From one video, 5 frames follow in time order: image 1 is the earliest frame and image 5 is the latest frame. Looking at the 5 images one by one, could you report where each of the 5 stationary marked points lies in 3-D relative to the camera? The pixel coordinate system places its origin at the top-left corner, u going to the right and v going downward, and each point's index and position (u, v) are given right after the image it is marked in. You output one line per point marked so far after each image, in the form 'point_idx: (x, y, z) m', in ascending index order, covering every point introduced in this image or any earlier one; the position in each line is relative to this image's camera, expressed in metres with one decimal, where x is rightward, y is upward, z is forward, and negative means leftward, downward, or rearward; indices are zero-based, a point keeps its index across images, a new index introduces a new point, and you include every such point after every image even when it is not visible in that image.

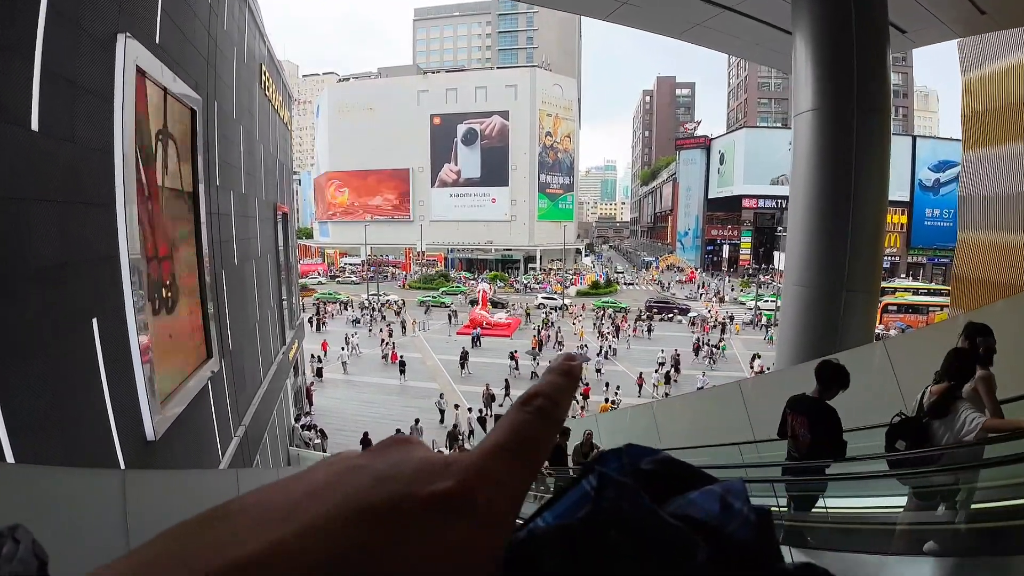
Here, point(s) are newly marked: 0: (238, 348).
0: (-4.3, -0.9, +8.1) m
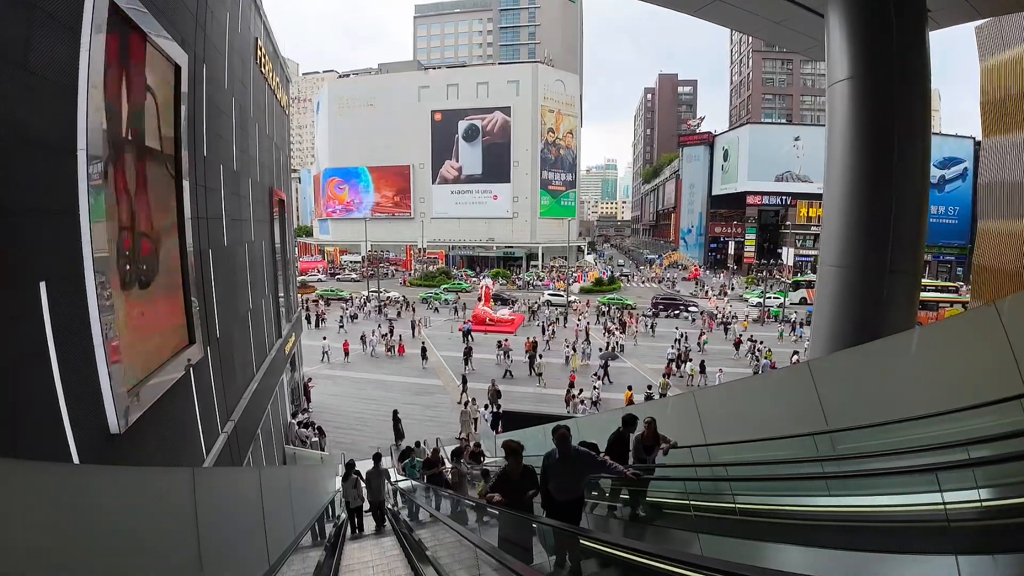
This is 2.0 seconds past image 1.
0: (-4.1, -0.7, +7.4) m
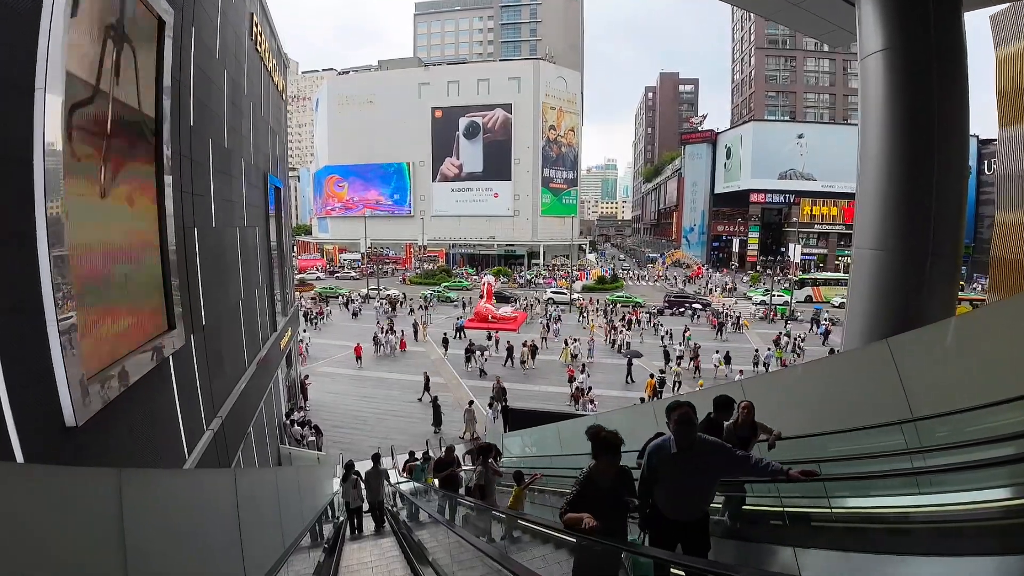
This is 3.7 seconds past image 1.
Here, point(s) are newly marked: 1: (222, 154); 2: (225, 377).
0: (-3.9, -0.5, +6.9) m
1: (-4.3, +2.0, +7.7) m
2: (-4.0, -1.2, +7.2) m
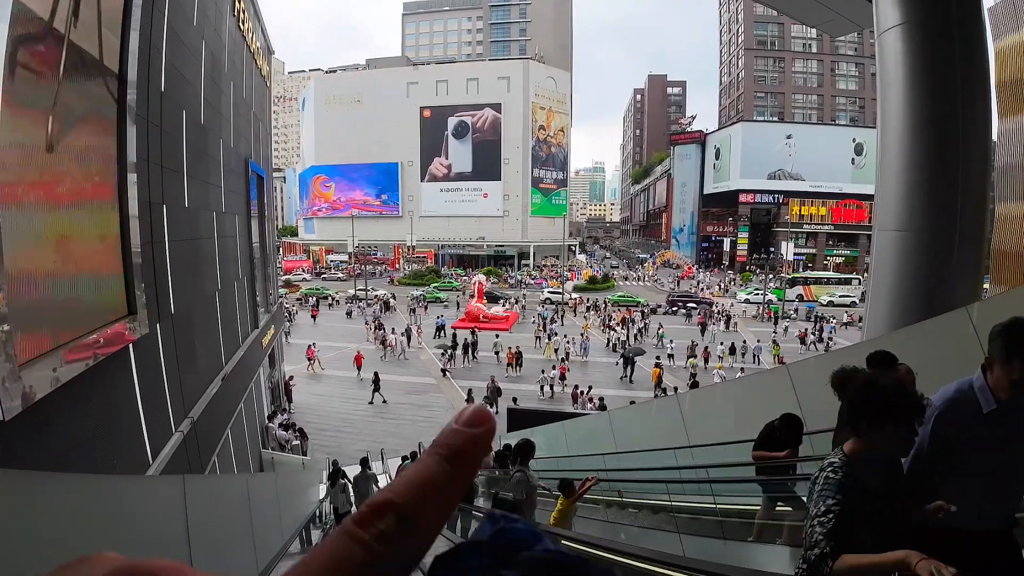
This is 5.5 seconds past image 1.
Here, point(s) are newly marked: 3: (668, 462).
0: (-3.9, -0.4, +6.2) m
1: (-4.3, +2.1, +7.1) m
2: (-4.0, -1.1, +6.6) m
3: (+1.8, -2.0, +6.0) m
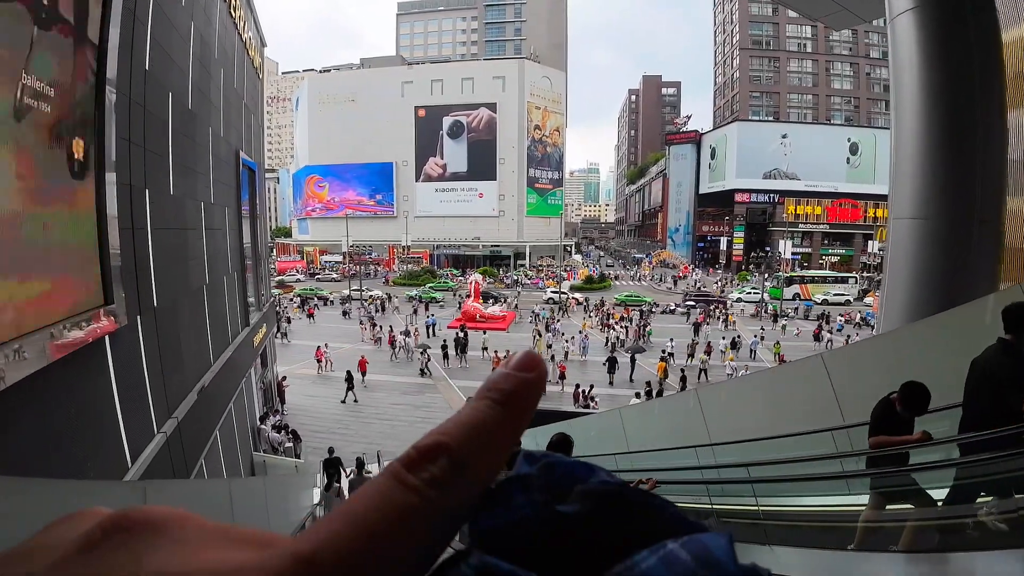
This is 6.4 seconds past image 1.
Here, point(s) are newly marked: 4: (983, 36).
0: (-3.9, -0.3, +5.9) m
1: (-4.3, +2.2, +6.7) m
2: (-3.9, -1.0, +6.3) m
3: (+1.8, -1.9, +5.8) m
4: (+5.9, +3.1, +6.5) m
